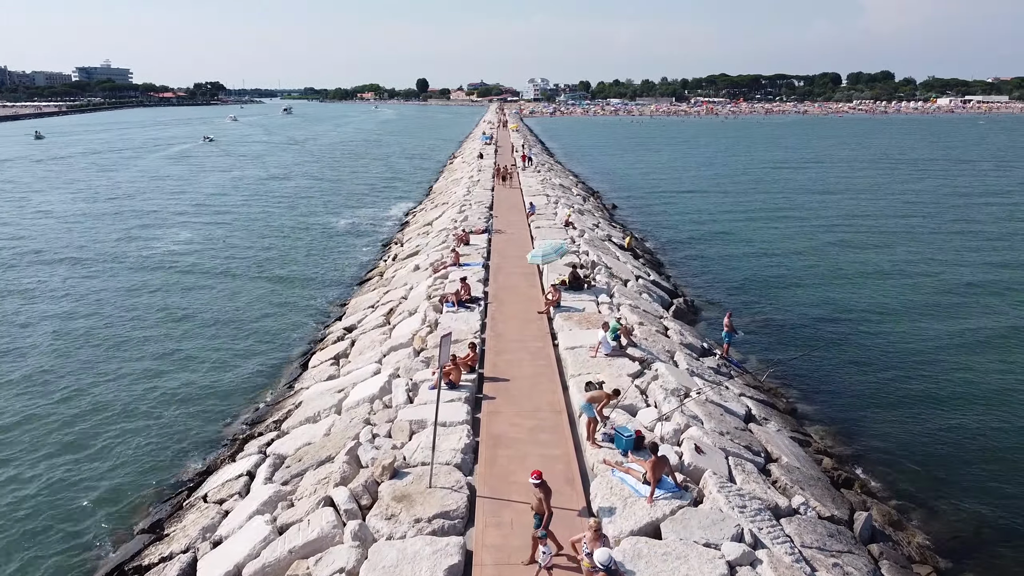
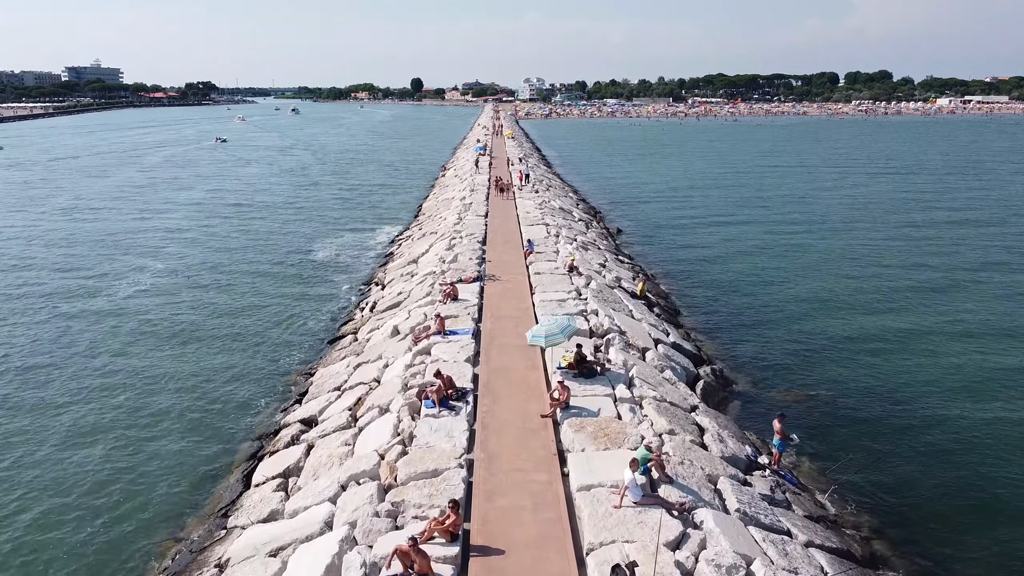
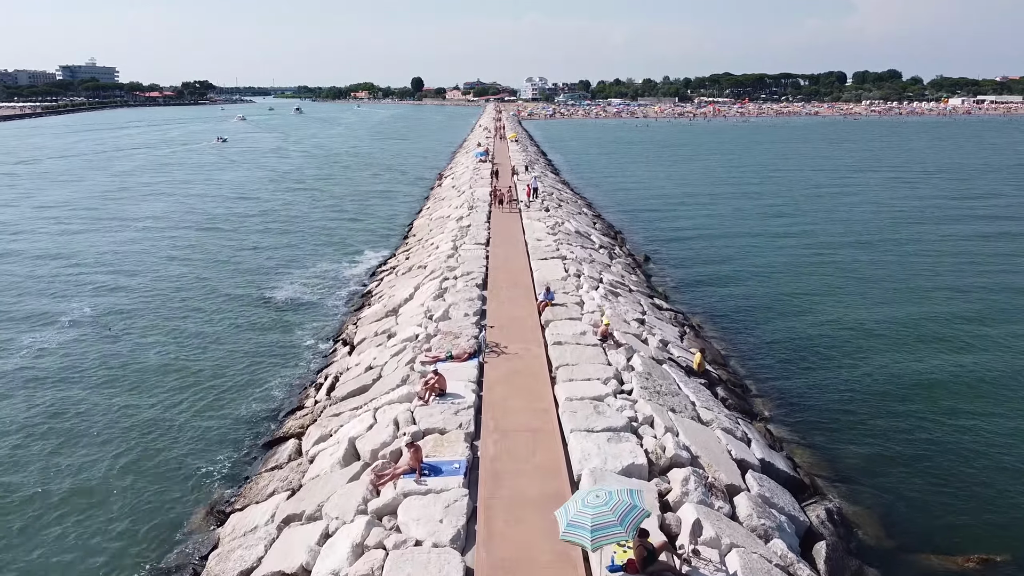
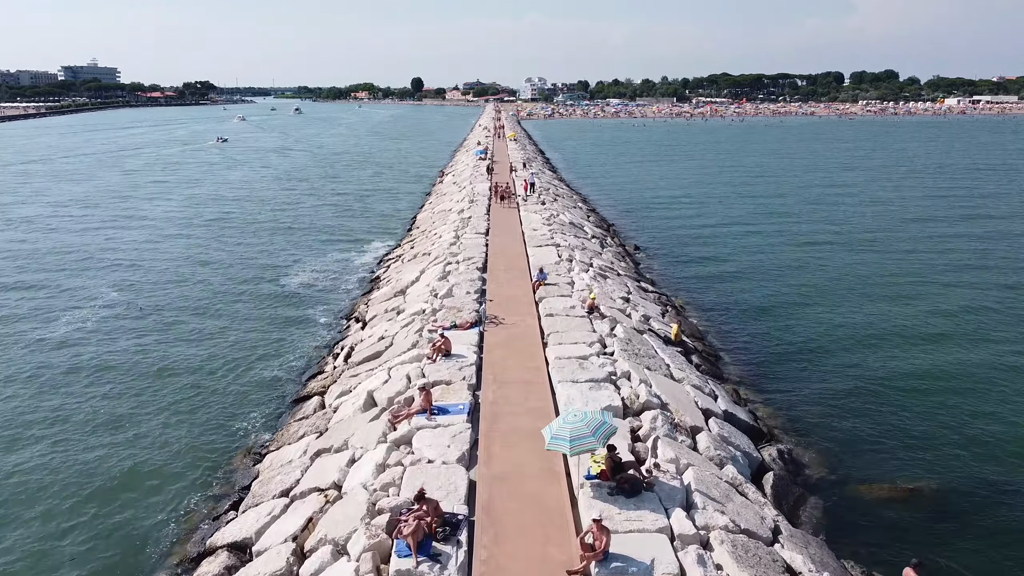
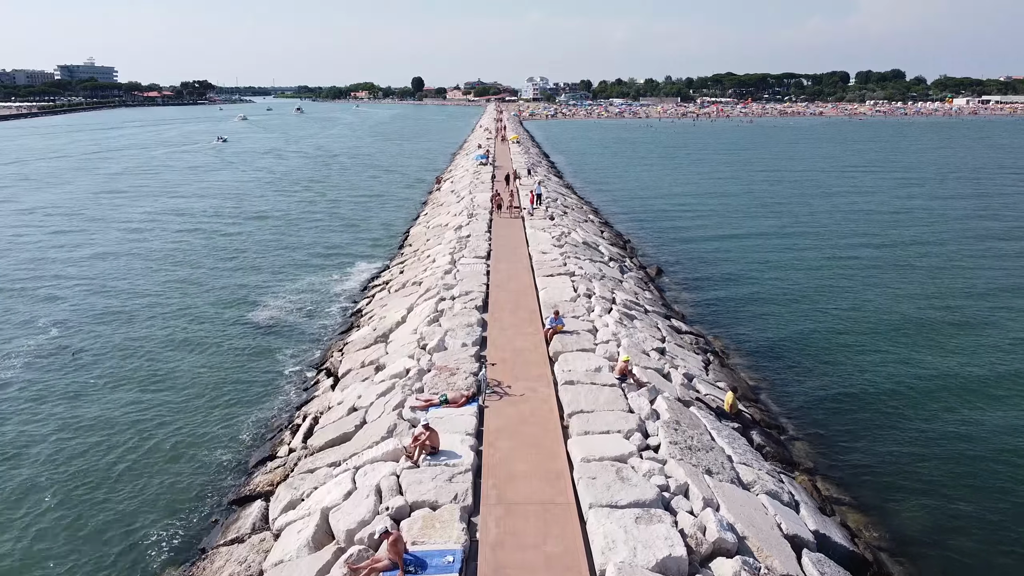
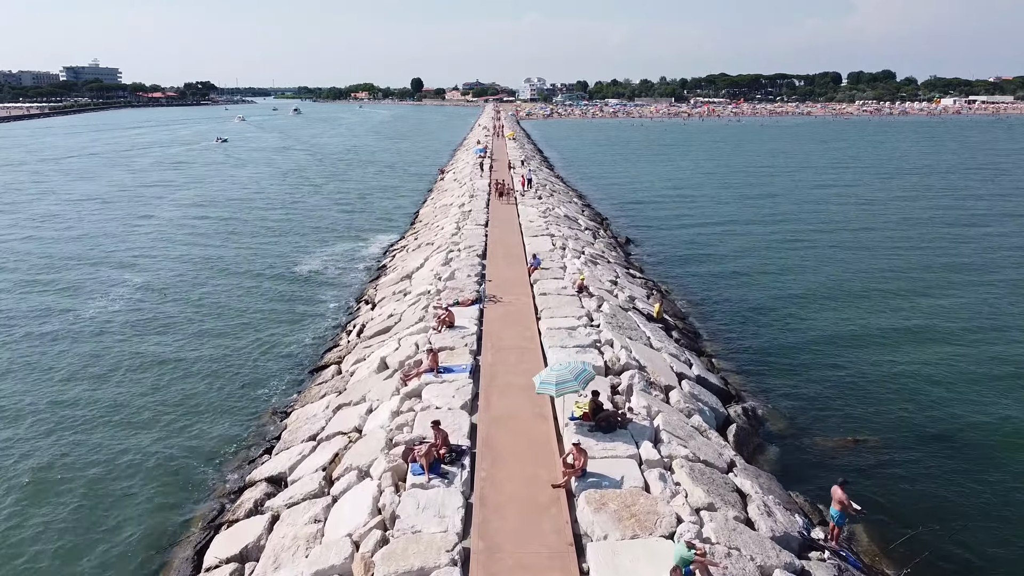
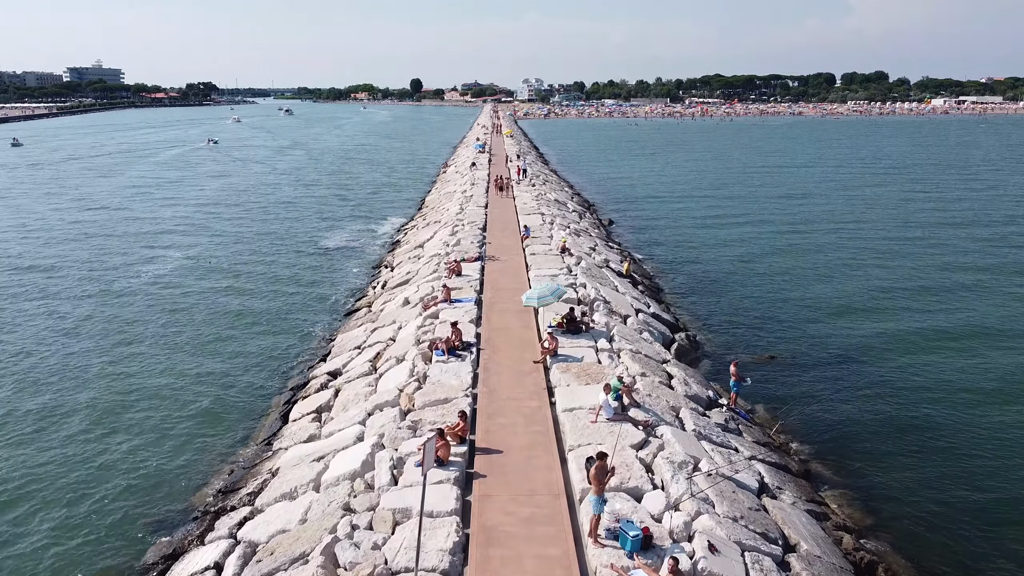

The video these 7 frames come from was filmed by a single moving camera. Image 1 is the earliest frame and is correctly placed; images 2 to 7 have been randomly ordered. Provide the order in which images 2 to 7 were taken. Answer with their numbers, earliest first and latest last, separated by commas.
7, 2, 6, 4, 3, 5
